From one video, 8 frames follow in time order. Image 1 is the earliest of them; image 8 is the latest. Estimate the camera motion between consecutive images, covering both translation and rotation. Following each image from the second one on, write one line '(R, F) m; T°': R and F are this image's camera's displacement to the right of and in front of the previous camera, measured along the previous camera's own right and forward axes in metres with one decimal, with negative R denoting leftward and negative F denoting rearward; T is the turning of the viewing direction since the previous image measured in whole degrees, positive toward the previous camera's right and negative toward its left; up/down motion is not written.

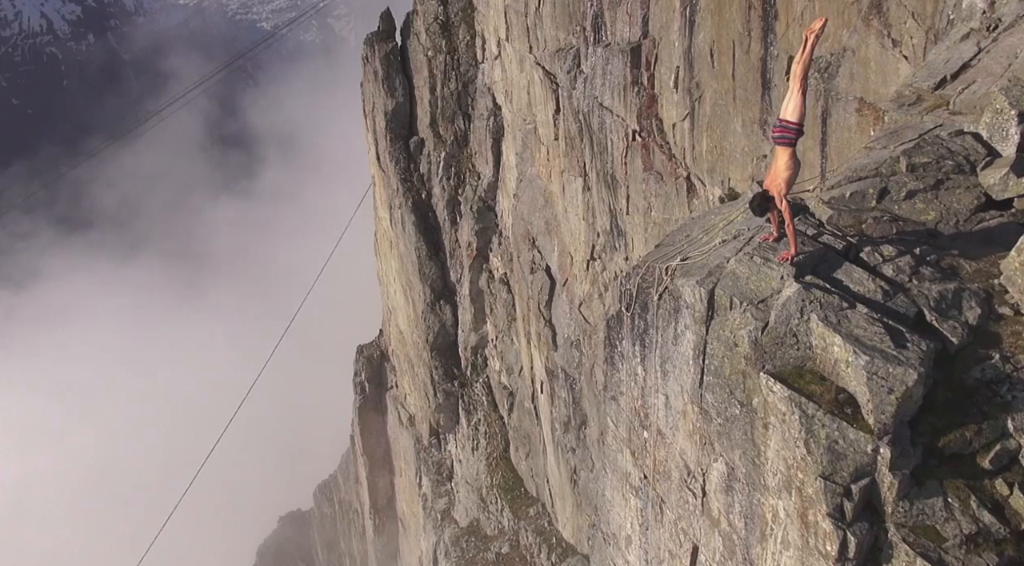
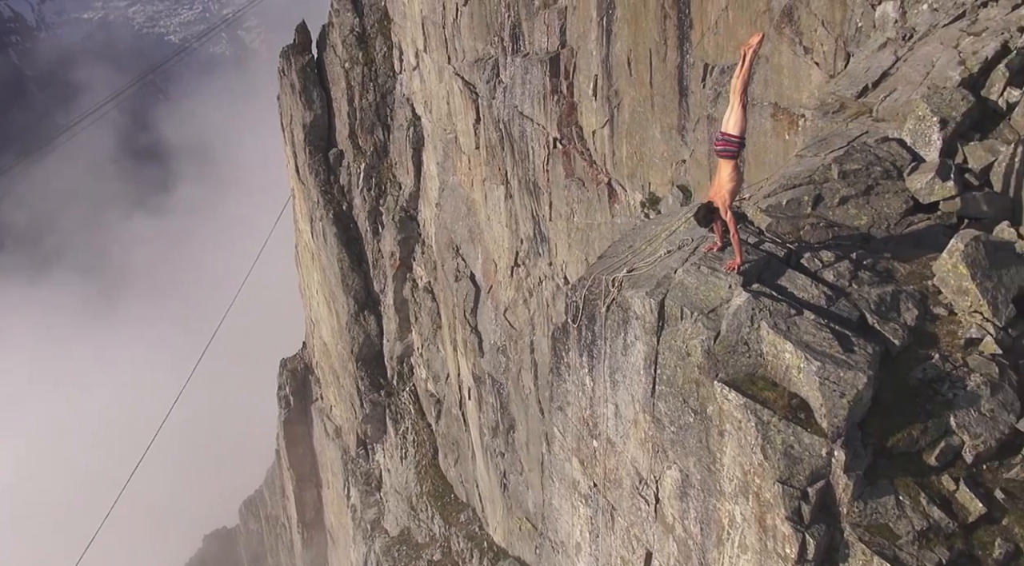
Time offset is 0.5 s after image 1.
(-0.6, +0.1) m; +5°
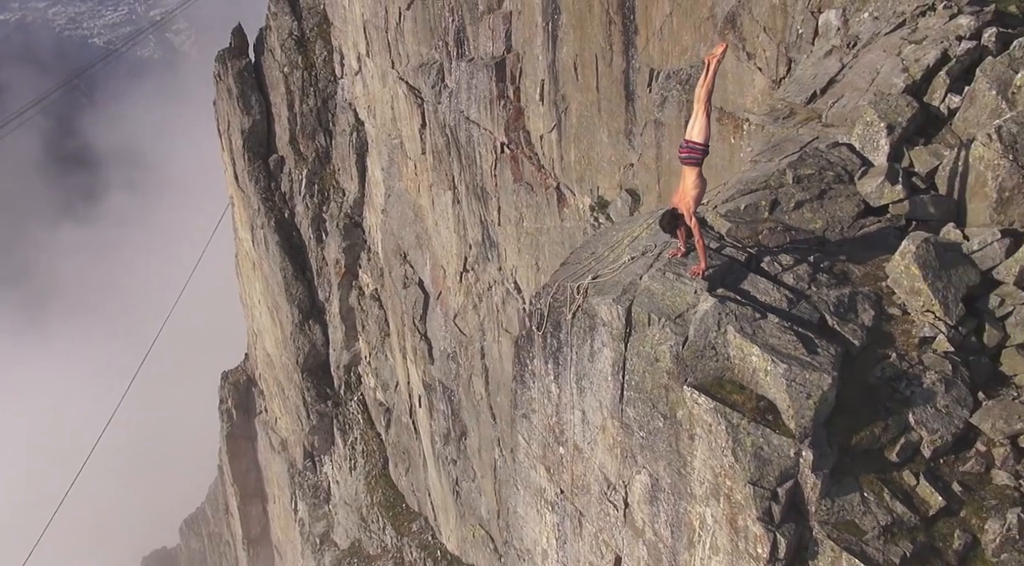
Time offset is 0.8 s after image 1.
(-0.5, -0.1) m; +4°
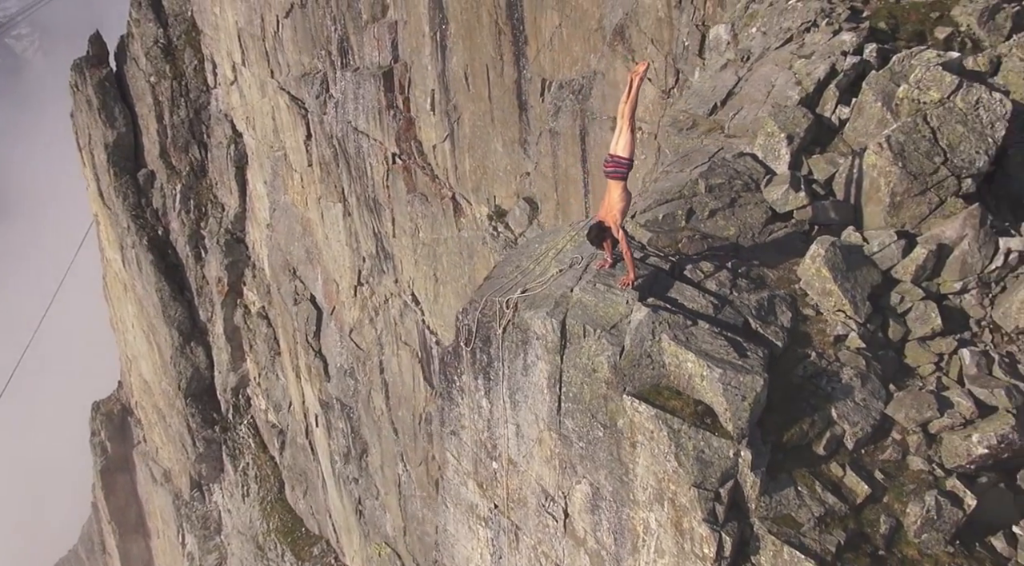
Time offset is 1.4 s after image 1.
(-1.1, 0.0) m; +8°
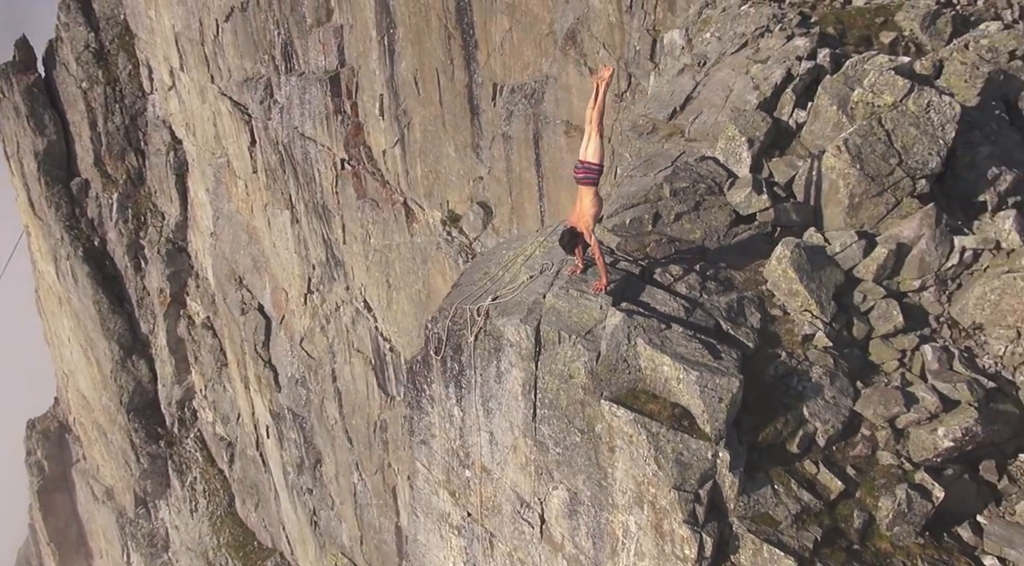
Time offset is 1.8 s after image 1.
(-0.6, 0.0) m; +4°
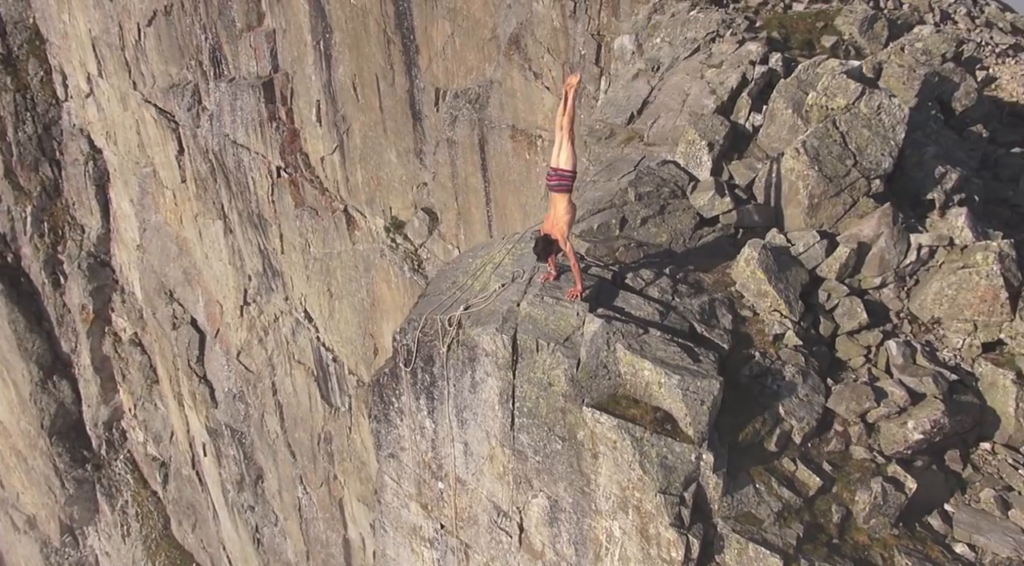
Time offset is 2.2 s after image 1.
(-1.0, +0.1) m; +5°
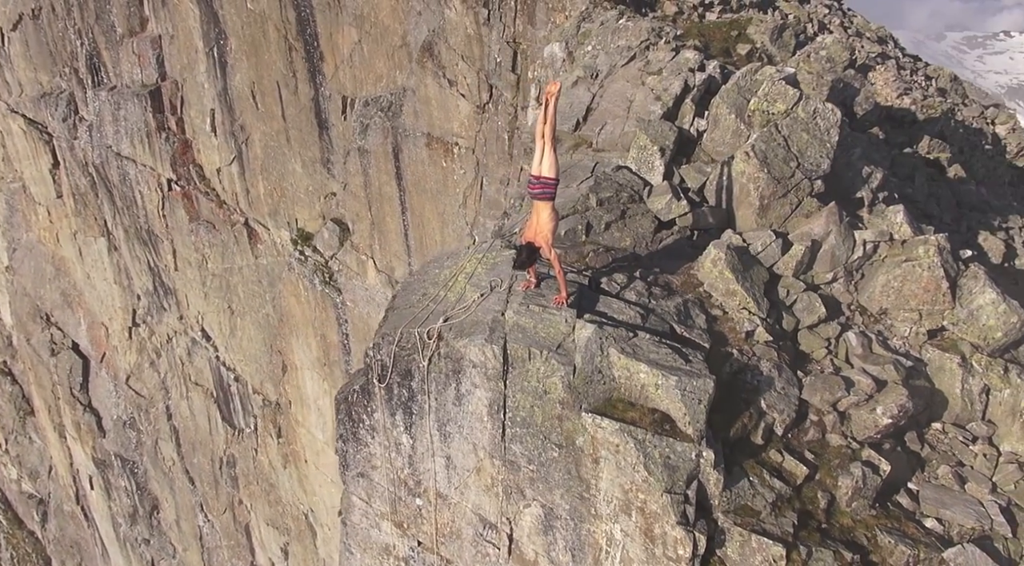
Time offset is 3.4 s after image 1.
(-2.4, +0.3) m; +10°
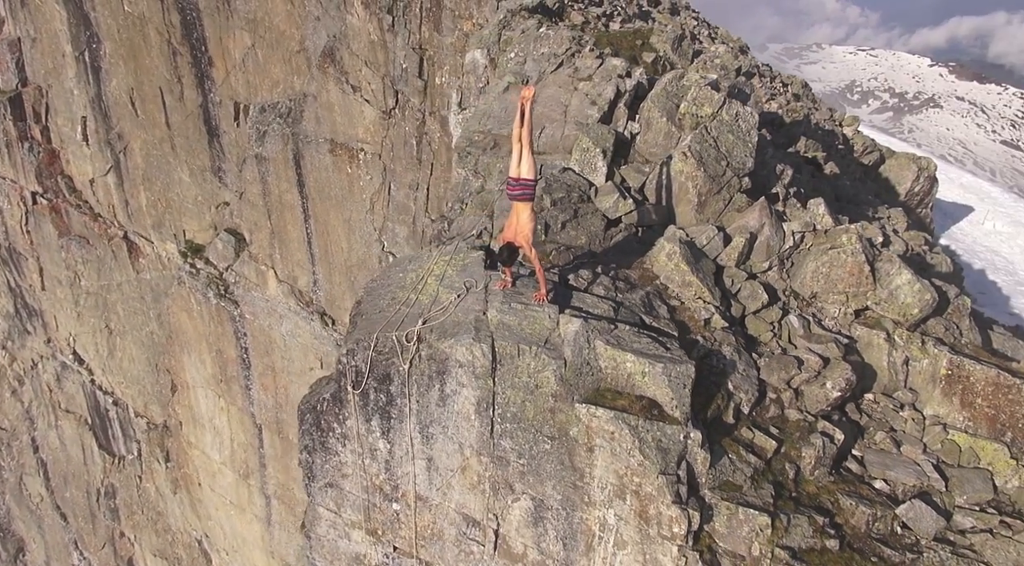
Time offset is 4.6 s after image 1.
(-2.8, +0.1) m; +12°
